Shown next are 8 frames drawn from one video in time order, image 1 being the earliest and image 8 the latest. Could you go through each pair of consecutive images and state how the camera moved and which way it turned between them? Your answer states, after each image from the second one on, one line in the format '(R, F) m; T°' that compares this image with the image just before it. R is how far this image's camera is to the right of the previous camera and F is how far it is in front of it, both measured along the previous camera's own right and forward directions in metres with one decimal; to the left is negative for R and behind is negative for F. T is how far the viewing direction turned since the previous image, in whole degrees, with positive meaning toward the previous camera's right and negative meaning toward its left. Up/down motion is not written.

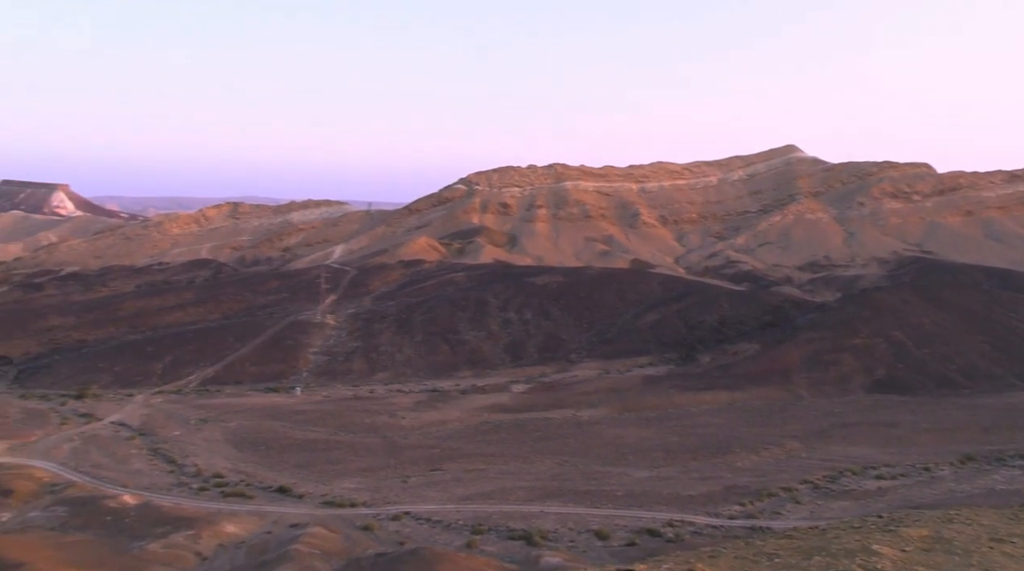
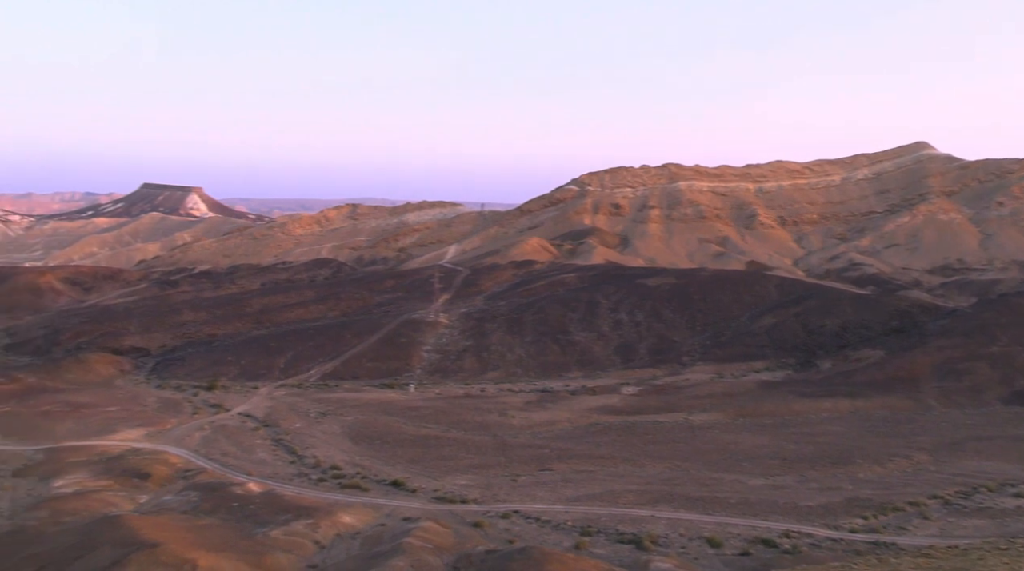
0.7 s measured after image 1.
(0.0, +0.2) m; -6°
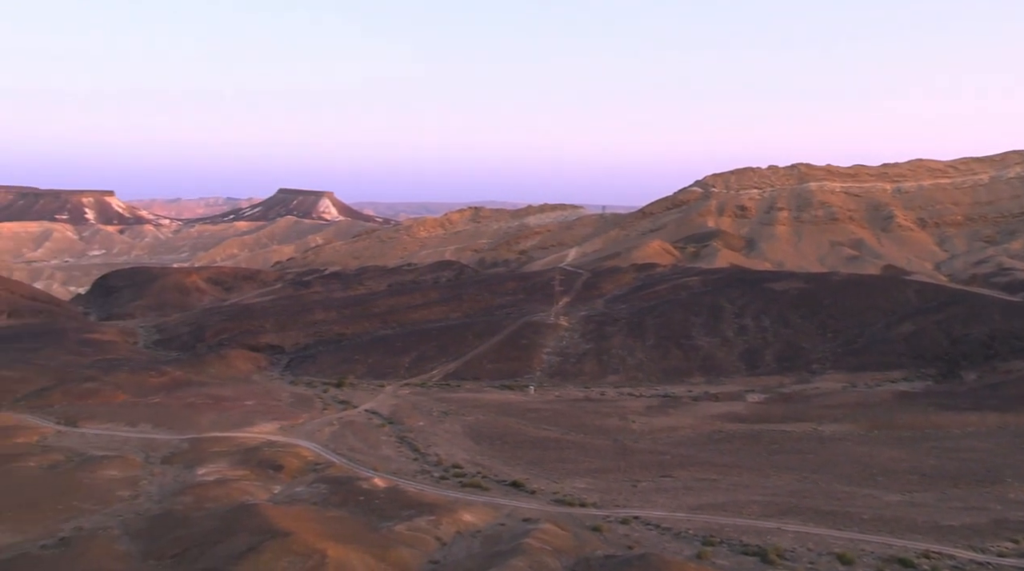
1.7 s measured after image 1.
(0.0, +0.3) m; -7°
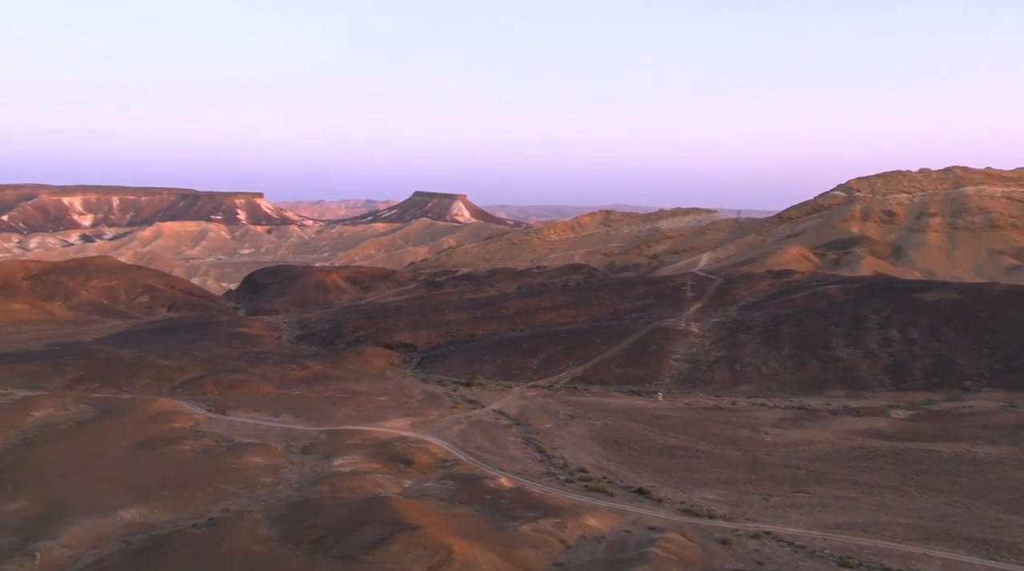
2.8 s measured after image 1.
(-0.1, +0.5) m; -7°
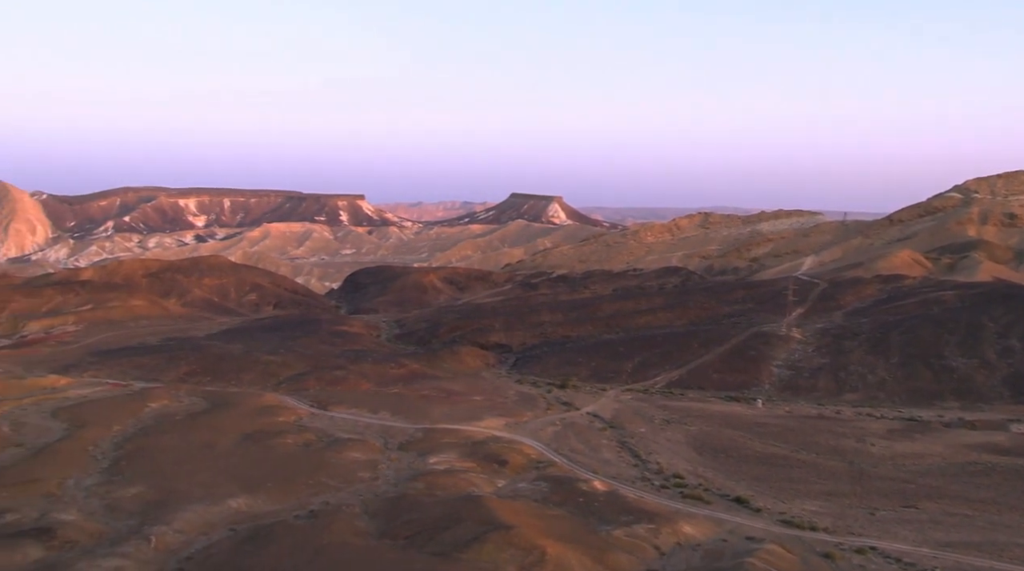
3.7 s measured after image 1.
(-0.1, +0.5) m; -5°
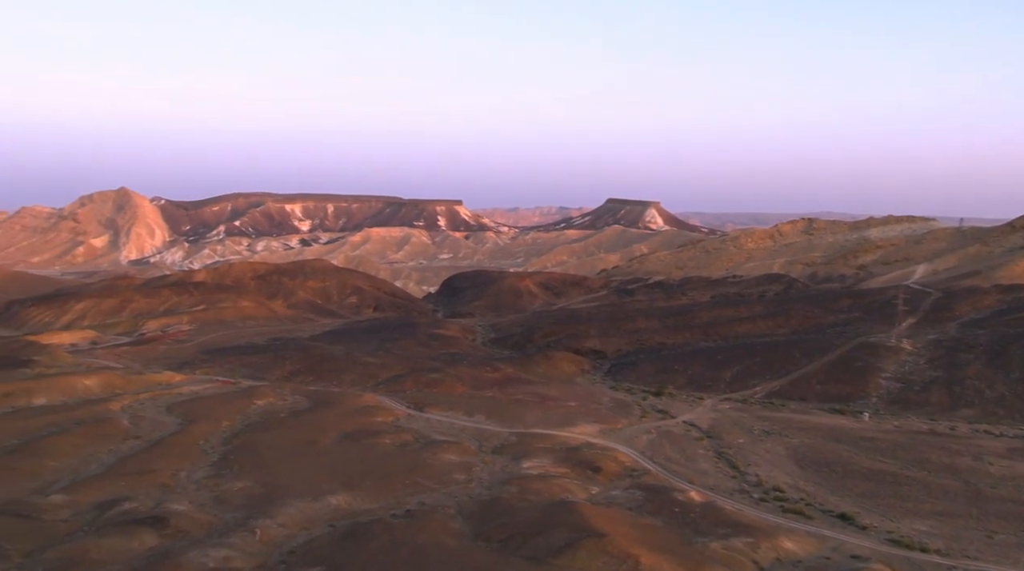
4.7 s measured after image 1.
(-0.1, +0.7) m; -5°
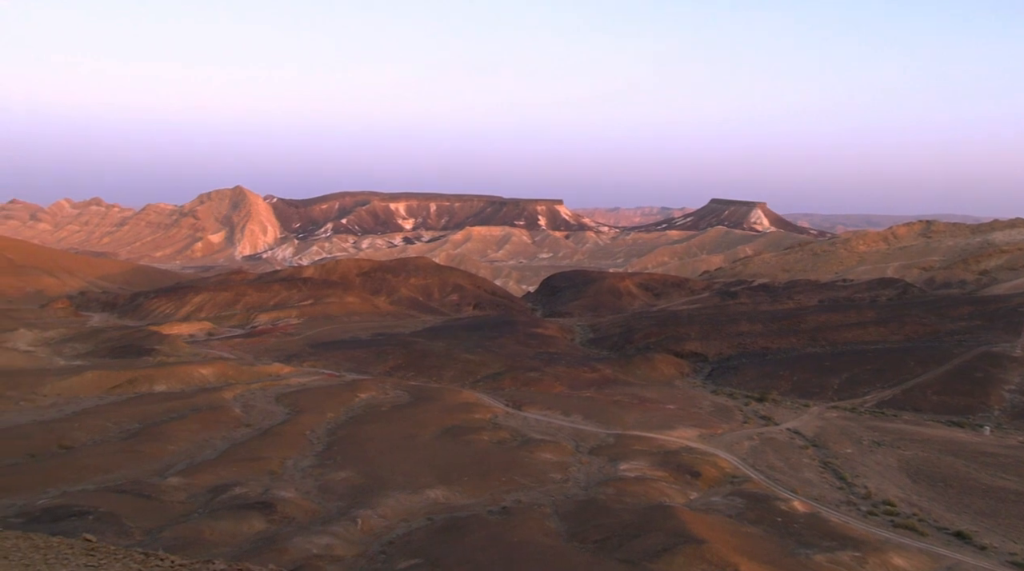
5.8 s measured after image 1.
(-0.1, +1.0) m; -5°
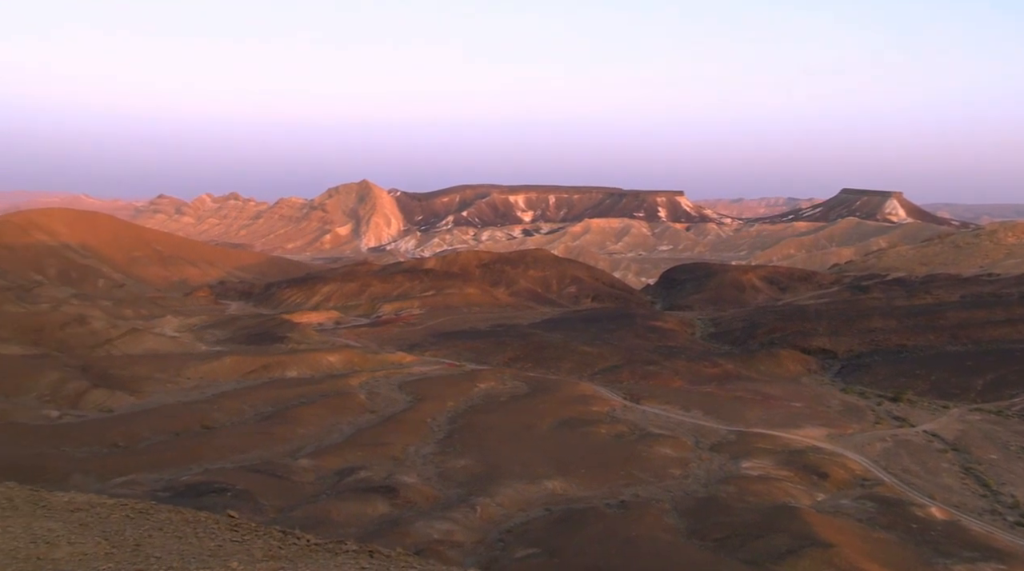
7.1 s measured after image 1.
(-0.2, +1.7) m; -6°
